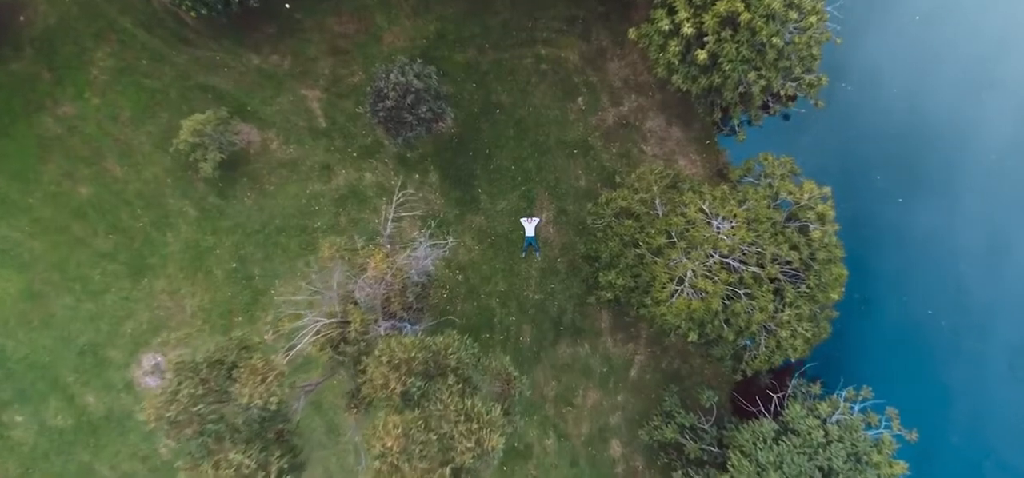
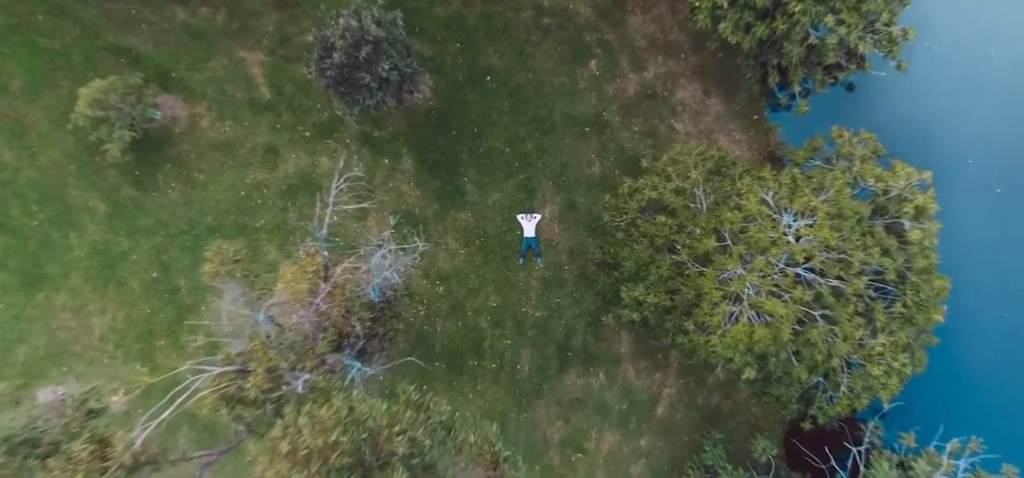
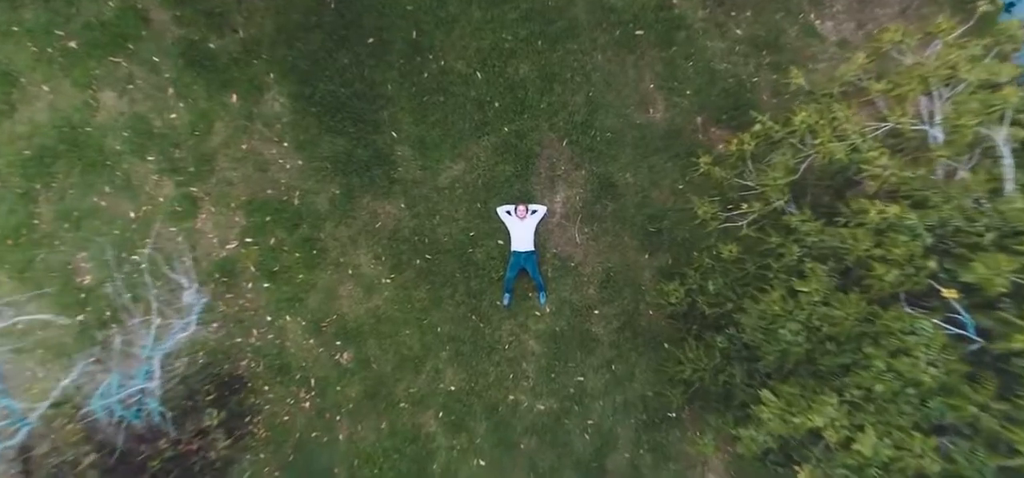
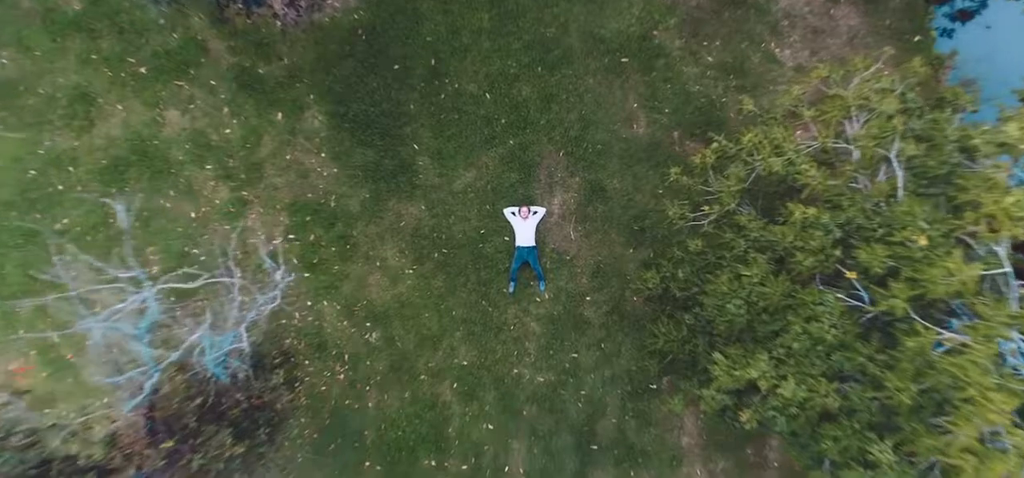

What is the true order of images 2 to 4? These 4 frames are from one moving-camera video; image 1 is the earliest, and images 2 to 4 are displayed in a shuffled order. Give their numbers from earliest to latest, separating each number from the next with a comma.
2, 4, 3
